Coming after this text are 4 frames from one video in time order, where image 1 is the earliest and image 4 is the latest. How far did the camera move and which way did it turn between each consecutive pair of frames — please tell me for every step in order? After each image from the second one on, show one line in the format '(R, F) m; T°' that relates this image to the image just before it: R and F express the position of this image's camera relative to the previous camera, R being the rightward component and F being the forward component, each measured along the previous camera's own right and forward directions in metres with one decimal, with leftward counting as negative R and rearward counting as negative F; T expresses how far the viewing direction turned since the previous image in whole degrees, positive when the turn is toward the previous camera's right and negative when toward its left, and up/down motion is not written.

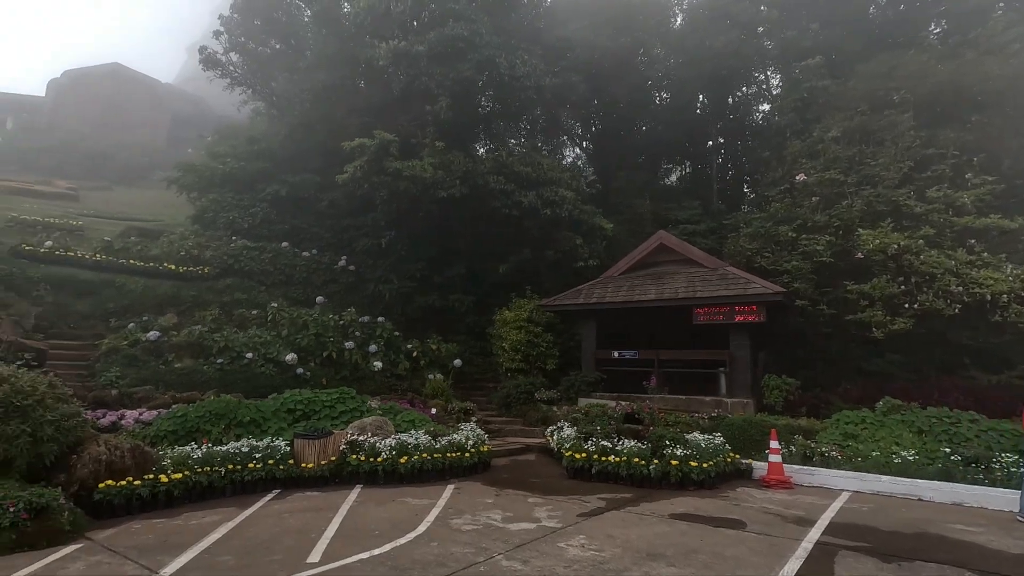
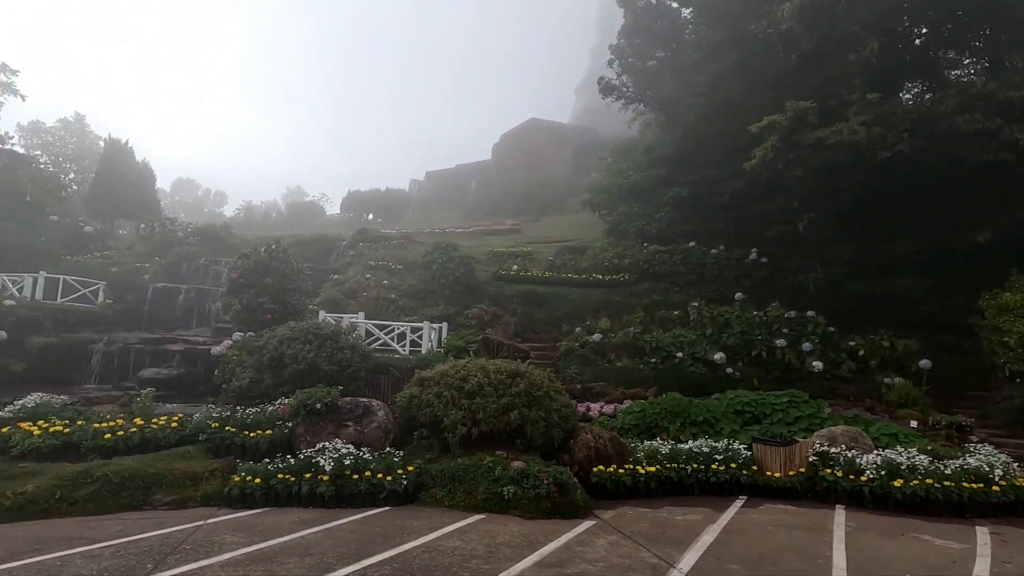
(-1.0, +0.1) m; -39°
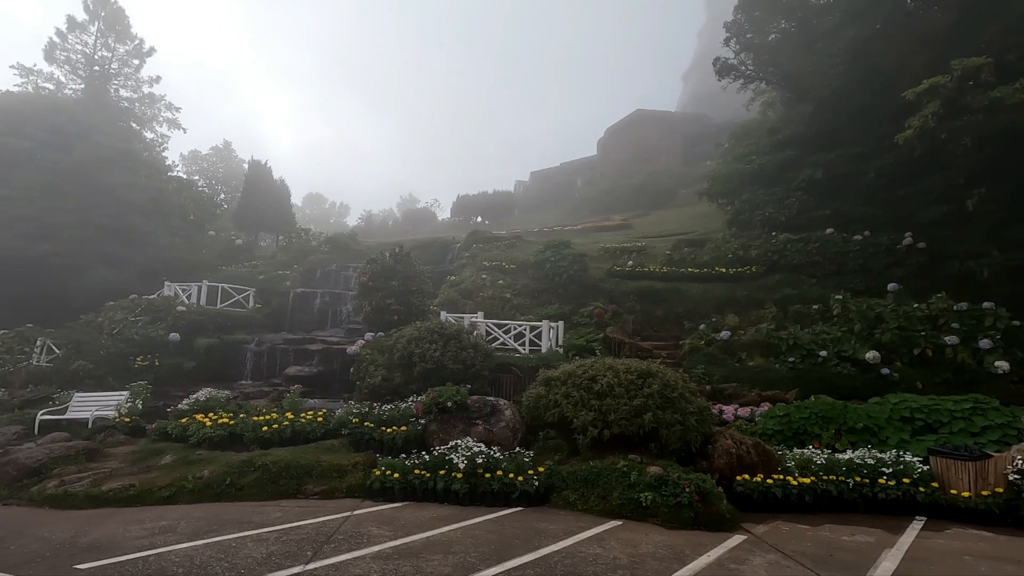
(-0.3, +0.2) m; -11°
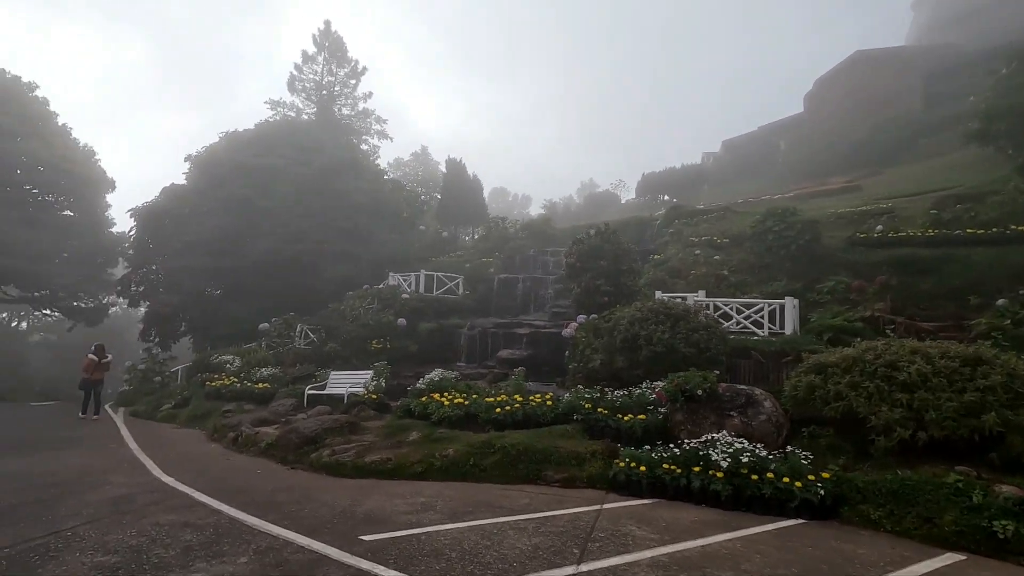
(-0.8, +0.6) m; -19°
